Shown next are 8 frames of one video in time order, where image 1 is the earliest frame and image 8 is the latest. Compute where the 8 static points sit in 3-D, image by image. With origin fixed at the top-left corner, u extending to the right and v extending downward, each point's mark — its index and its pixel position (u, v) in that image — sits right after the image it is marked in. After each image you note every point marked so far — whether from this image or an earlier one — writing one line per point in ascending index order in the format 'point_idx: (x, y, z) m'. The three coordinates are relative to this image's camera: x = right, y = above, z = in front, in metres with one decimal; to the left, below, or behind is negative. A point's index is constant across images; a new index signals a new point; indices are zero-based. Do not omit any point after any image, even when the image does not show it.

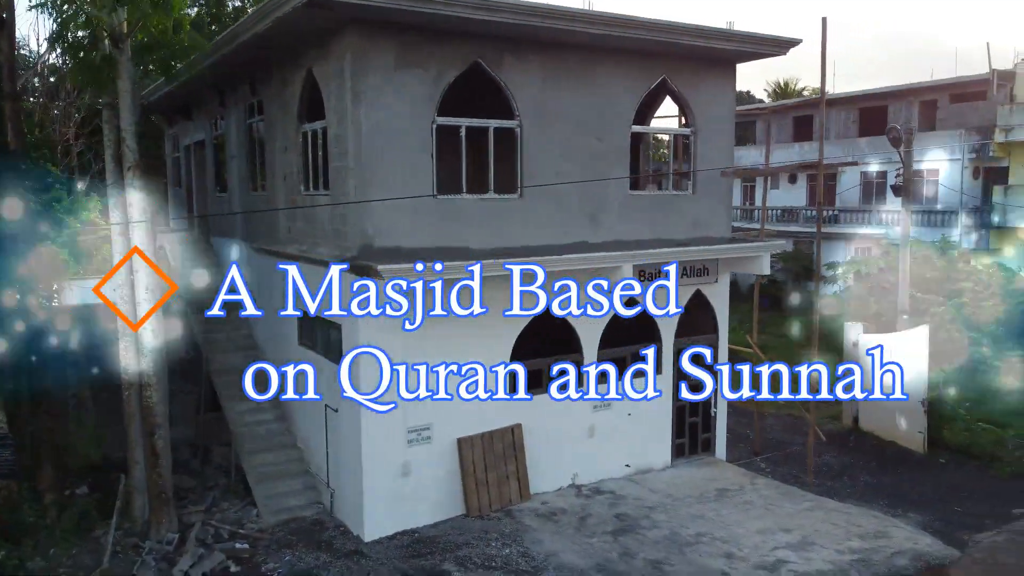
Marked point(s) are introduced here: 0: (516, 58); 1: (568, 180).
0: (0.0, +2.9, +9.8) m
1: (+0.7, +1.5, +10.4) m
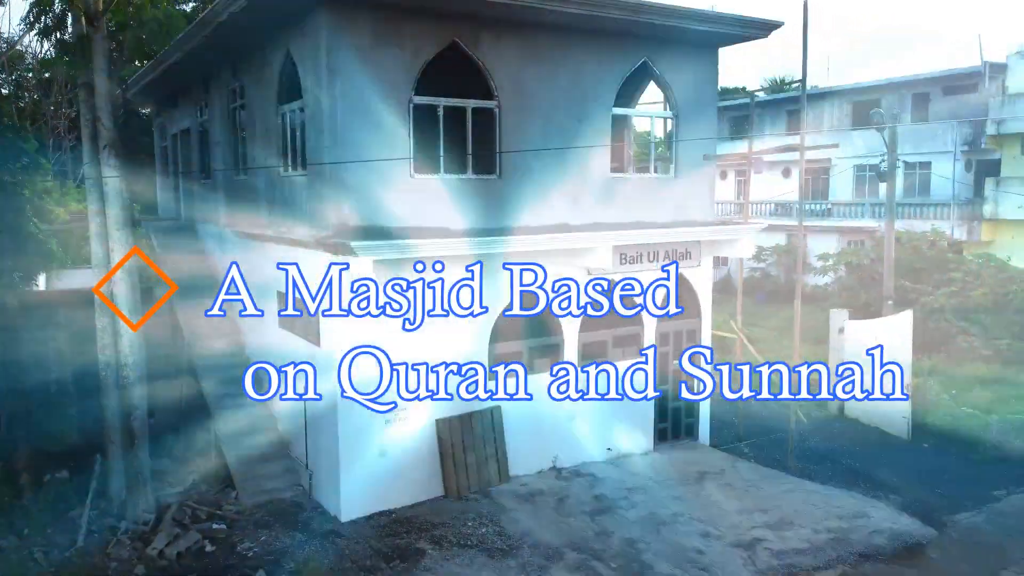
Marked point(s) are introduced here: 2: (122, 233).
0: (-0.2, +3.1, +9.8) m
1: (+0.5, +1.7, +10.4) m
2: (-4.7, +0.7, +9.3) m
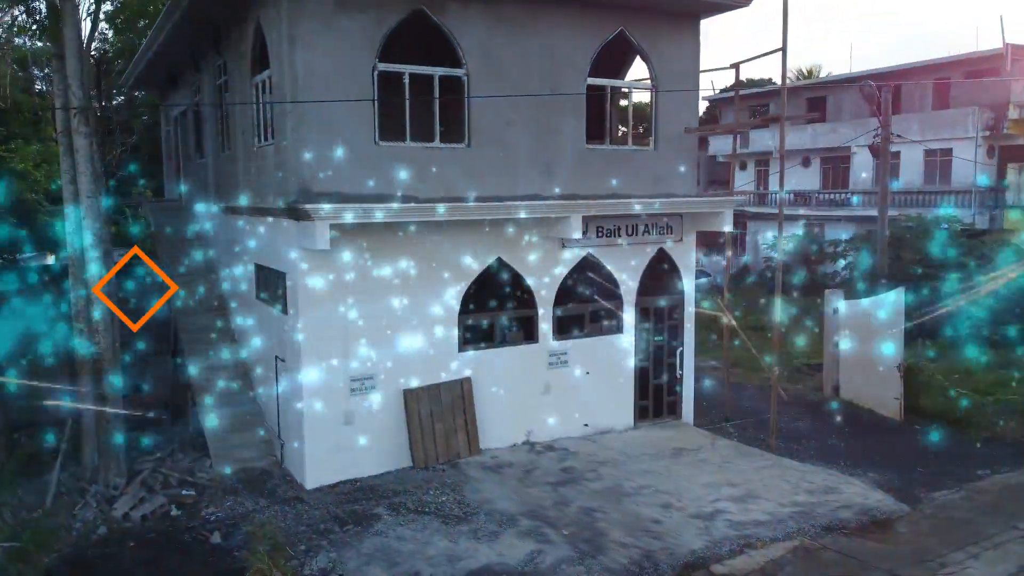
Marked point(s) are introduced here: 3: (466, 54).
0: (-0.6, +3.5, +9.7) m
1: (+0.1, +2.1, +10.3) m
2: (-5.1, +1.1, +9.5) m
3: (-0.6, +2.9, +9.8) m
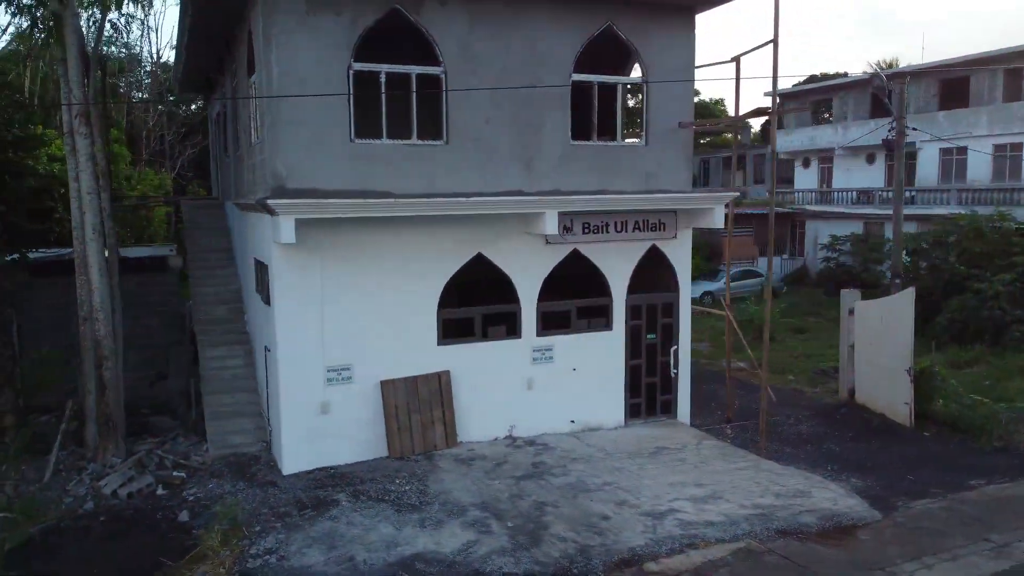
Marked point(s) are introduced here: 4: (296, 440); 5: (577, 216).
0: (-0.9, +3.6, +9.9) m
1: (-0.2, +2.1, +10.4) m
2: (-5.5, +1.2, +10.1) m
3: (-0.9, +3.0, +10.0) m
4: (-2.7, -1.9, +9.7) m
5: (+0.9, +1.0, +10.9) m
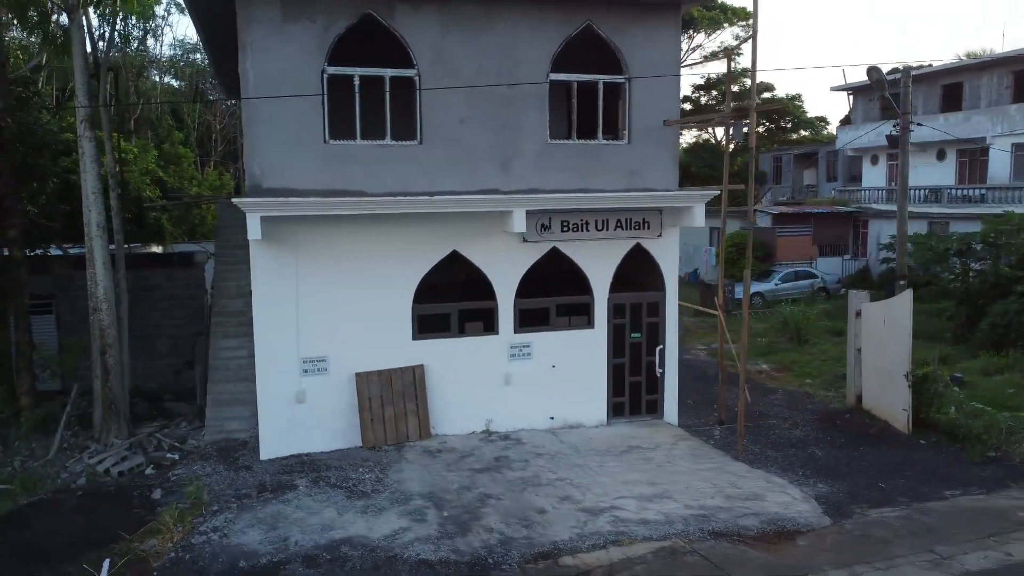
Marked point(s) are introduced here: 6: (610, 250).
0: (-1.3, +3.6, +10.2) m
1: (-0.5, +2.2, +10.6) m
2: (-5.8, +1.3, +10.9) m
3: (-1.3, +3.1, +10.3) m
4: (-3.2, -1.8, +10.2) m
5: (+0.6, +1.0, +11.0) m
6: (+1.4, +0.6, +11.4) m
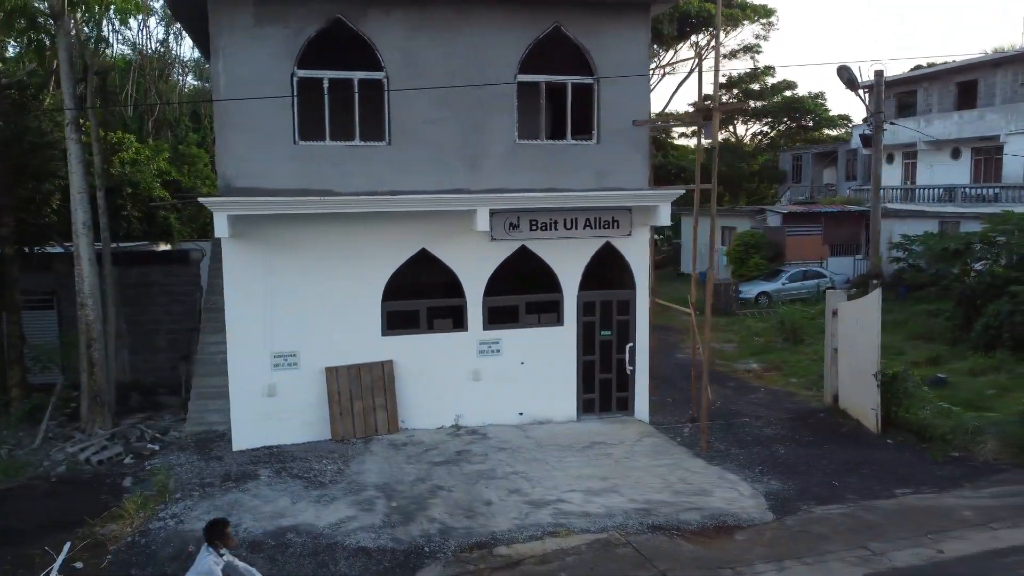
0: (-1.8, +3.7, +10.4) m
1: (-1.0, +2.2, +10.8) m
2: (-6.3, +1.3, +11.3) m
3: (-1.7, +3.1, +10.5) m
4: (-3.6, -1.8, +10.6) m
5: (+0.2, +1.1, +11.2) m
6: (+1.0, +0.6, +11.5) m
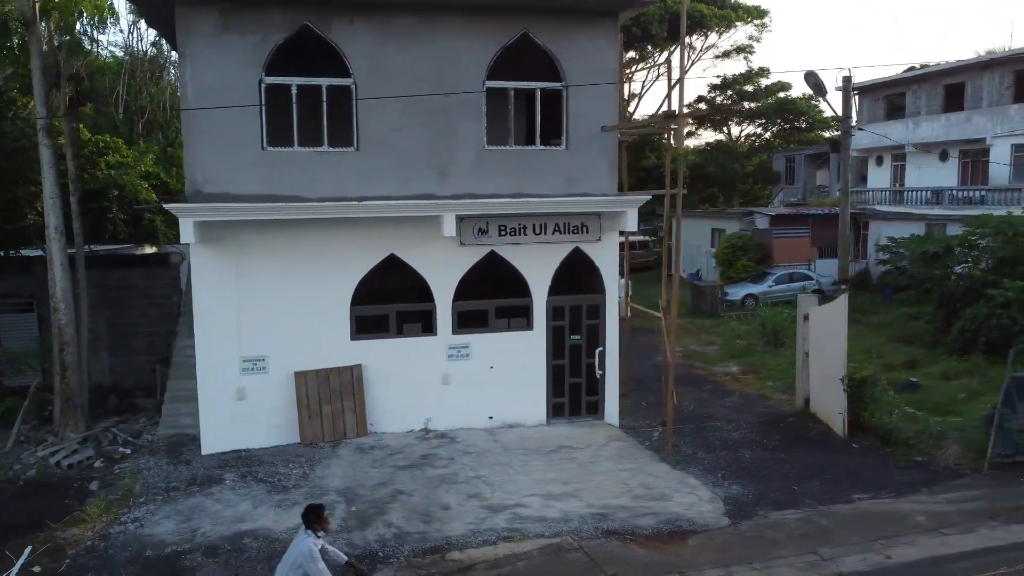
0: (-2.2, +3.6, +10.5) m
1: (-1.4, +2.1, +10.9) m
2: (-6.7, +1.3, +11.4) m
3: (-2.2, +3.0, +10.6) m
4: (-4.1, -1.8, +10.6) m
5: (-0.3, +1.0, +11.2) m
6: (+0.6, +0.5, +11.6) m
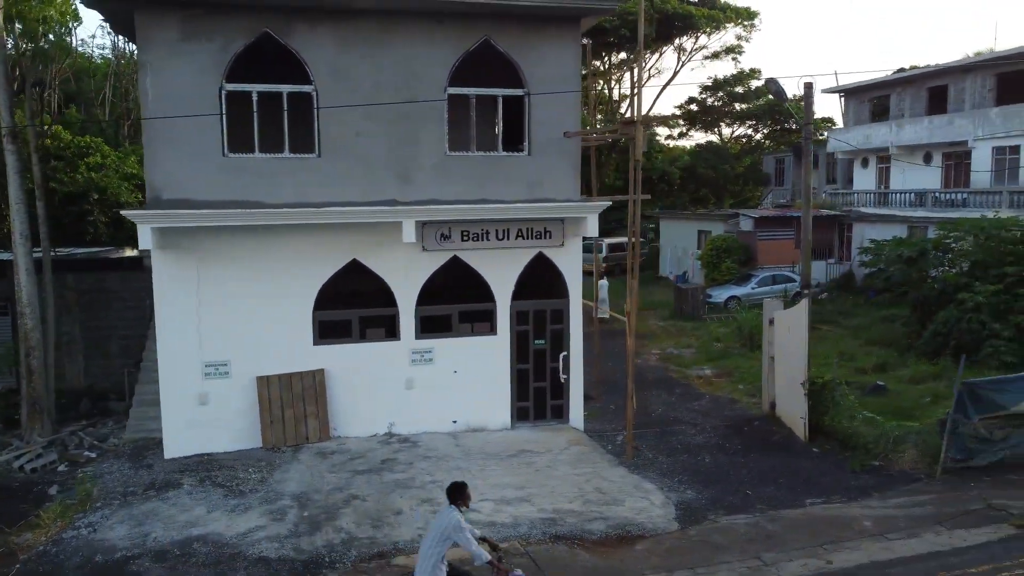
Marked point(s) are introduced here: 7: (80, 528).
0: (-2.8, +3.5, +10.6) m
1: (-2.0, +2.1, +10.9) m
2: (-7.2, +1.2, +11.5) m
3: (-2.7, +3.0, +10.7) m
4: (-4.6, -1.9, +10.7) m
5: (-0.8, +0.9, +11.3) m
6: (0.0, +0.4, +11.7) m
7: (-4.7, -2.6, +8.4) m
